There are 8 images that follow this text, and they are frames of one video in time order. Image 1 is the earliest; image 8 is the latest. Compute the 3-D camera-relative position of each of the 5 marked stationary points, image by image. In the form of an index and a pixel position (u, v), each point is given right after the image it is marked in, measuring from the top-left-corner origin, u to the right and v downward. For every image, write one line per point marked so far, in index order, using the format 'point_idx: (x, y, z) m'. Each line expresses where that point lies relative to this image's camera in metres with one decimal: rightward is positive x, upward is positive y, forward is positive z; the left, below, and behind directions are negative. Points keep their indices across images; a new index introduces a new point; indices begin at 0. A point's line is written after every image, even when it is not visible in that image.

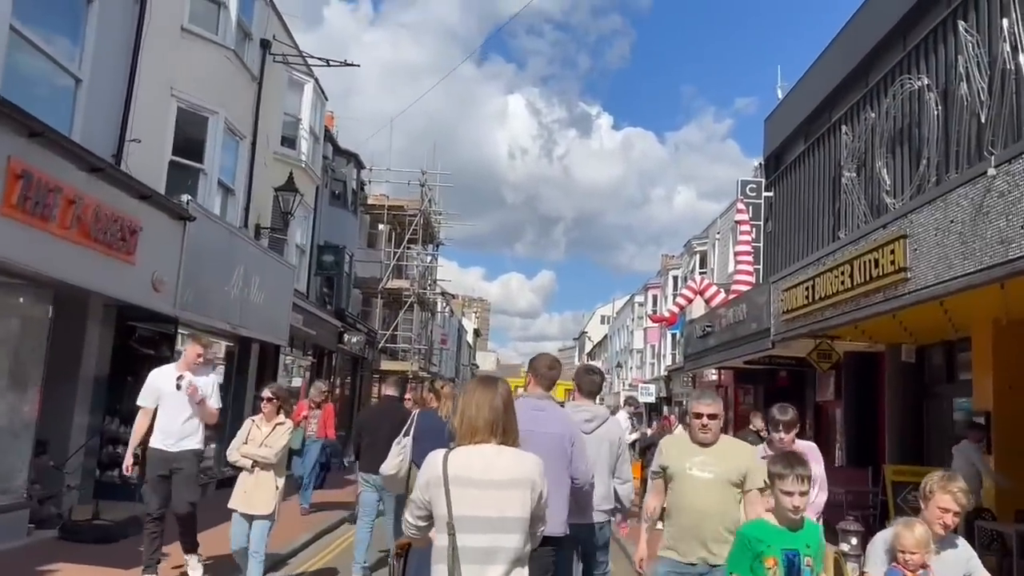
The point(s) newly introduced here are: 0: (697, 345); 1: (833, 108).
0: (+4.0, -1.2, +18.0) m
1: (+5.9, +3.3, +15.5) m
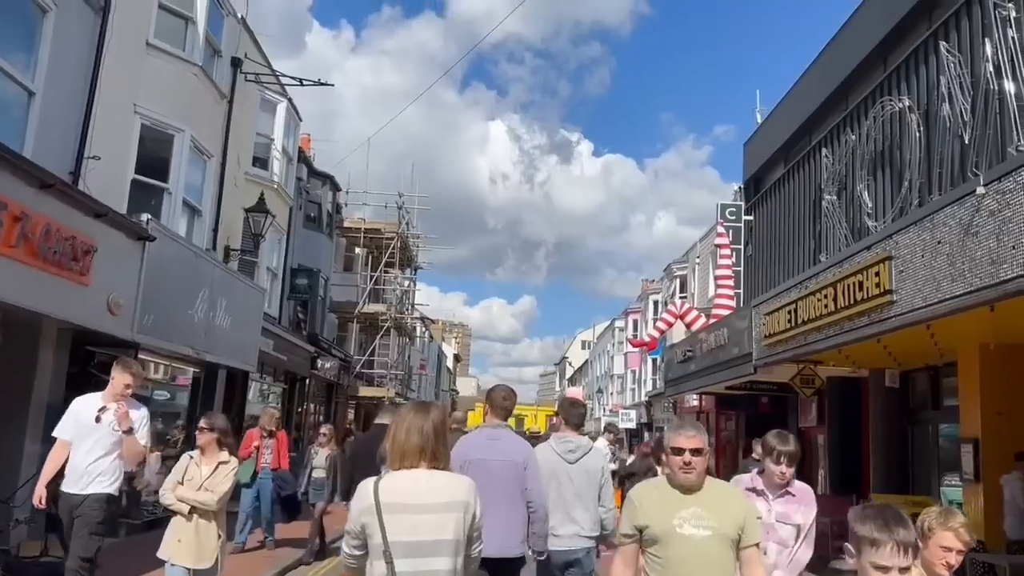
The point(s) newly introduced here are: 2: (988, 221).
0: (+3.6, -1.8, +17.7) m
1: (+5.5, +2.9, +15.4) m
2: (+3.6, +0.5, +6.2) m
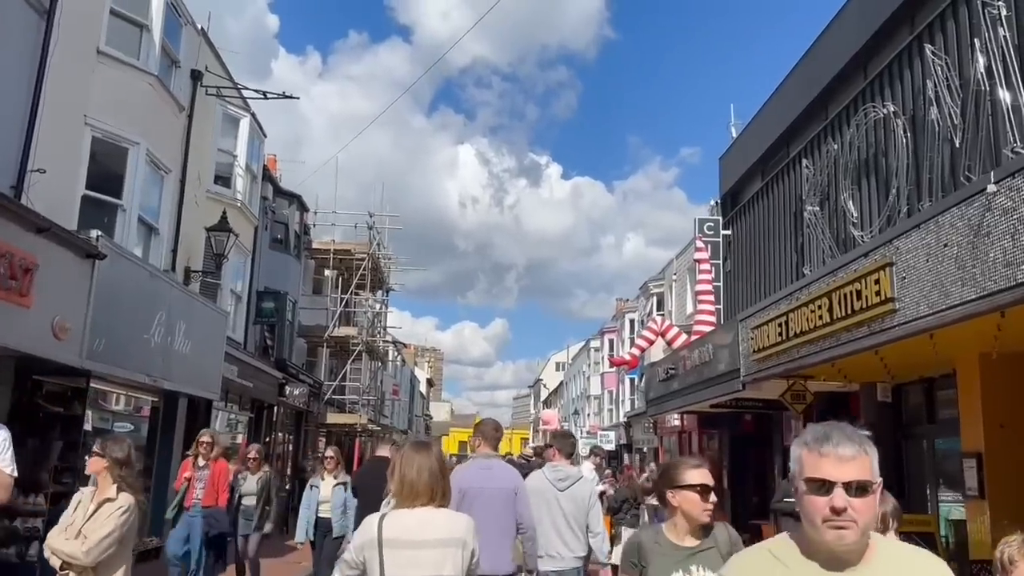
0: (+3.1, -2.1, +17.3) m
1: (+5.1, +2.6, +15.2) m
2: (+3.4, +0.5, +5.9) m
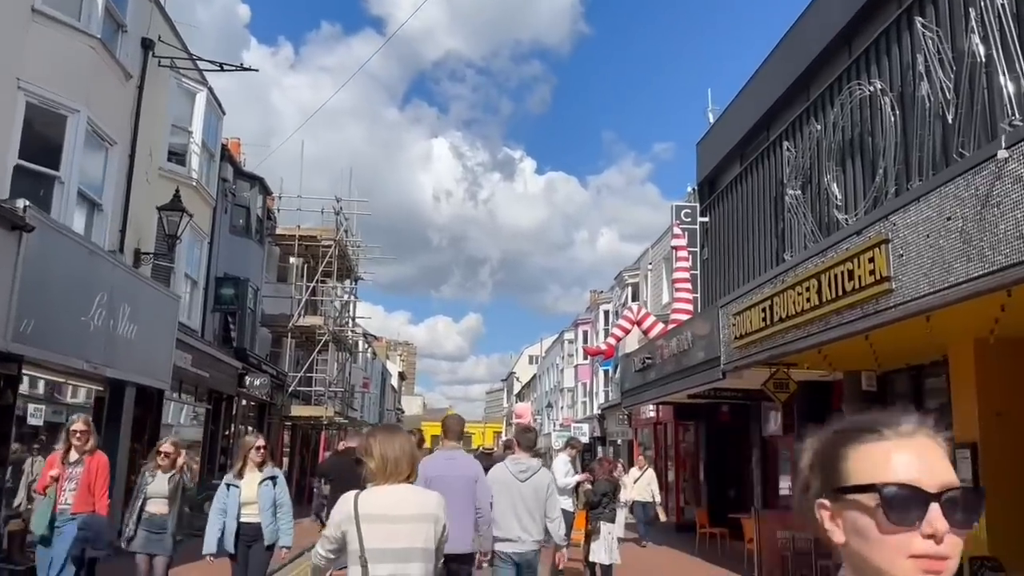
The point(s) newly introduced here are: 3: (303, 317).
0: (+2.5, -1.9, +16.8) m
1: (+4.6, +2.9, +14.7) m
2: (+3.2, +0.6, +5.4) m
3: (-5.0, -0.7, +19.7) m
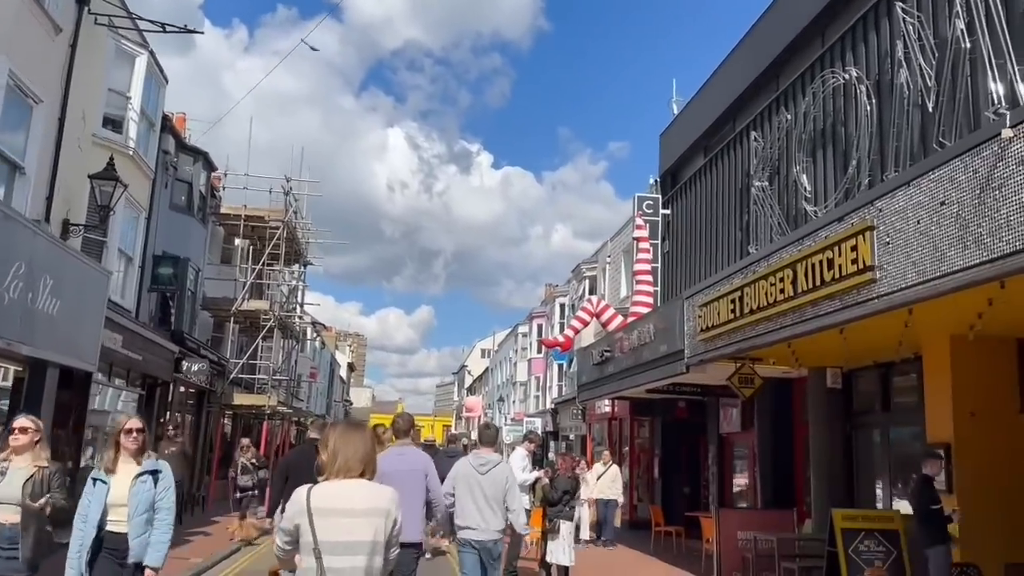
0: (+1.6, -1.7, +16.4) m
1: (+3.9, +3.0, +14.4) m
2: (+3.0, +0.7, +5.0) m
3: (-6.0, -0.3, +18.9) m
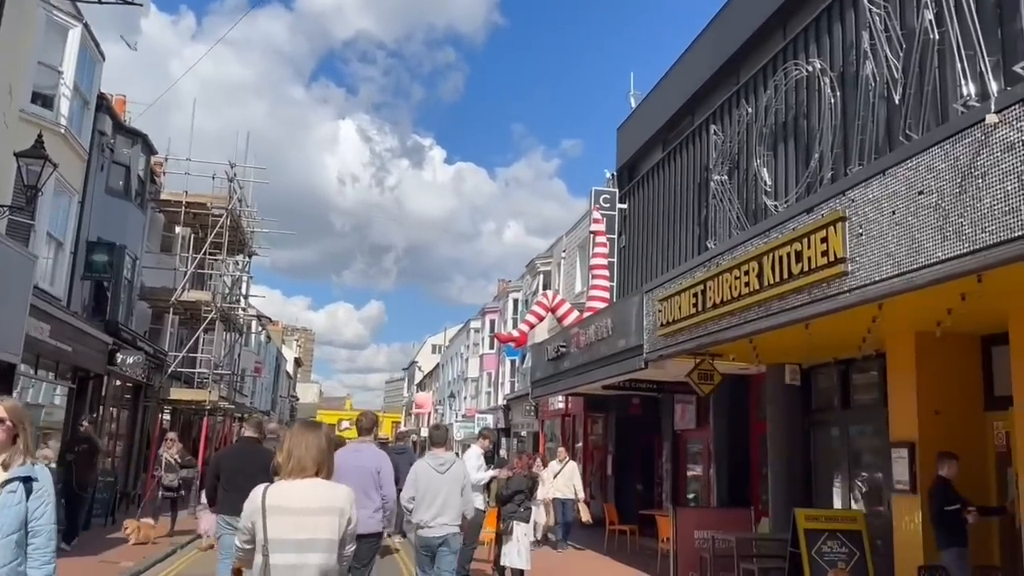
0: (+0.7, -1.6, +16.1) m
1: (+3.1, +3.0, +14.2) m
2: (+2.8, +0.7, +4.8) m
3: (-7.0, -0.1, +18.1) m
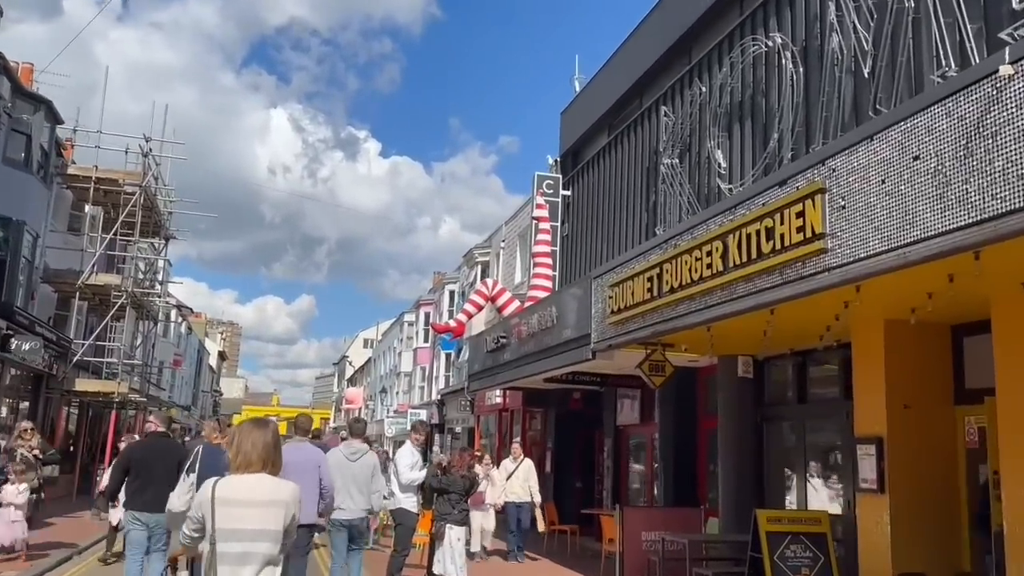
0: (-0.5, -1.4, +15.3) m
1: (+2.2, +3.2, +13.6) m
2: (+2.6, +0.9, +4.2) m
3: (-8.3, +0.3, +16.7) m
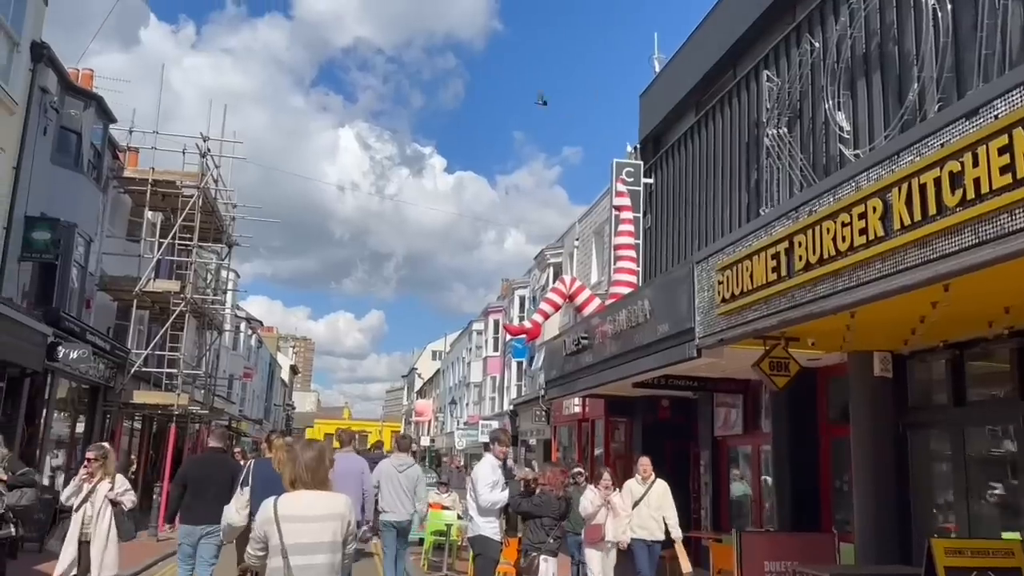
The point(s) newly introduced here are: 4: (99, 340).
0: (+0.9, -1.3, +14.0) m
1: (+3.3, +3.3, +12.2) m
2: (+3.0, +1.1, +2.7) m
3: (-6.8, +0.1, +16.1) m
4: (-6.9, -0.9, +14.1) m
